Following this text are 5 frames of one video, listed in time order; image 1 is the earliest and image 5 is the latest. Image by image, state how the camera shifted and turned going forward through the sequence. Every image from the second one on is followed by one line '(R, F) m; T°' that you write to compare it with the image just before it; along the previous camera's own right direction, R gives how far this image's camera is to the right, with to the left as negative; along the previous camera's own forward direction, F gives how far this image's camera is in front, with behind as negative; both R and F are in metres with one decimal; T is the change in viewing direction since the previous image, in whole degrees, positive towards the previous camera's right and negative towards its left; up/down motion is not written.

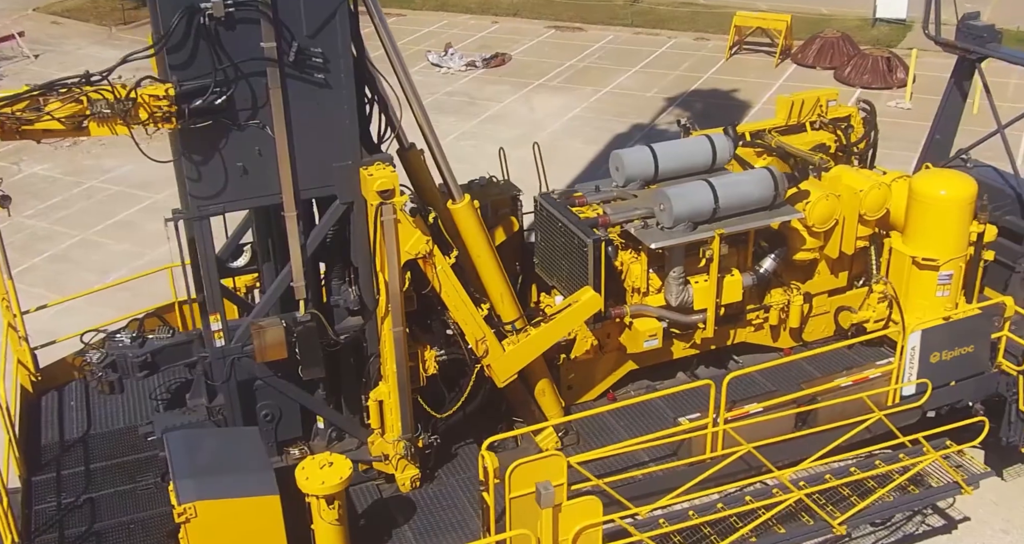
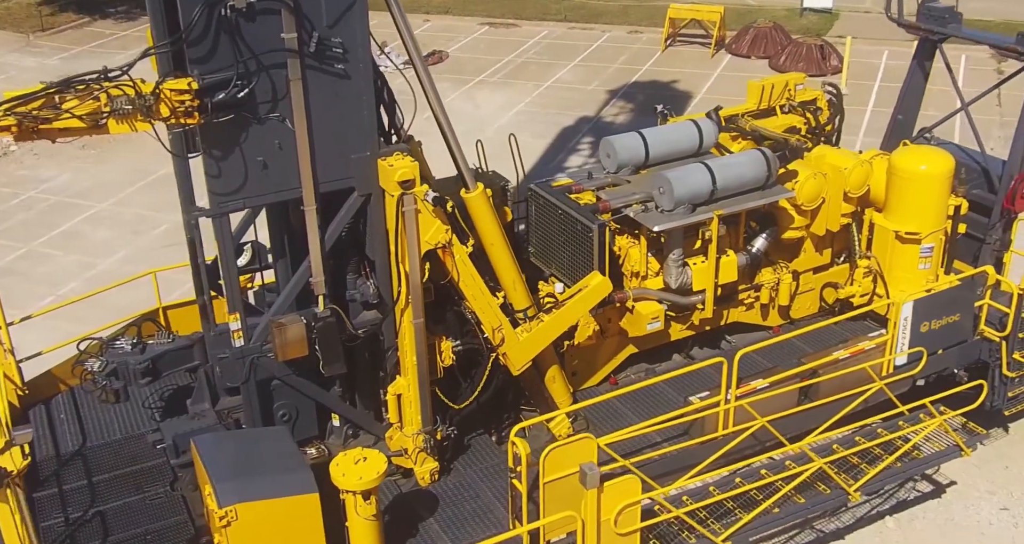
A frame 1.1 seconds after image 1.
(-0.6, 0.0) m; +5°
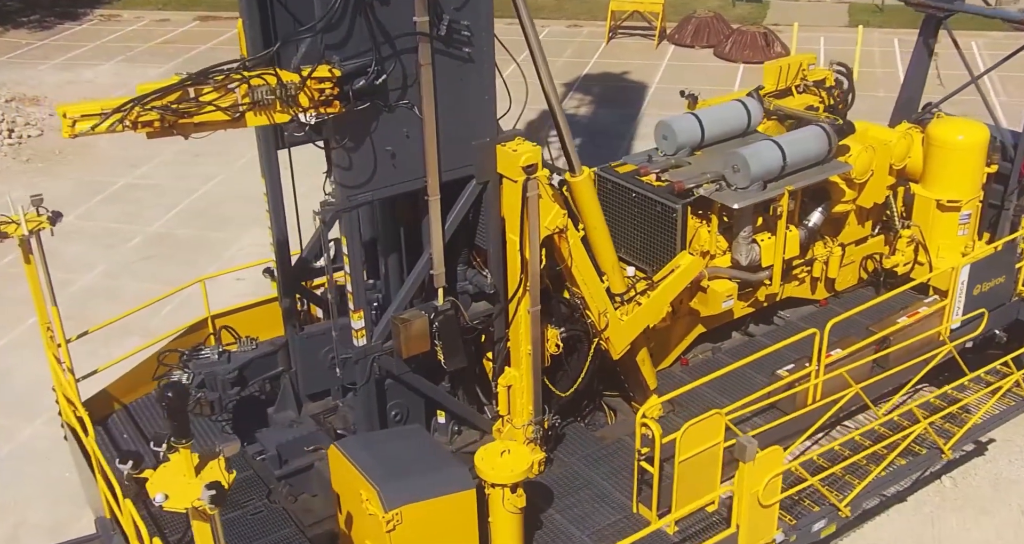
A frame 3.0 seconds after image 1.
(-1.3, +0.2) m; +6°
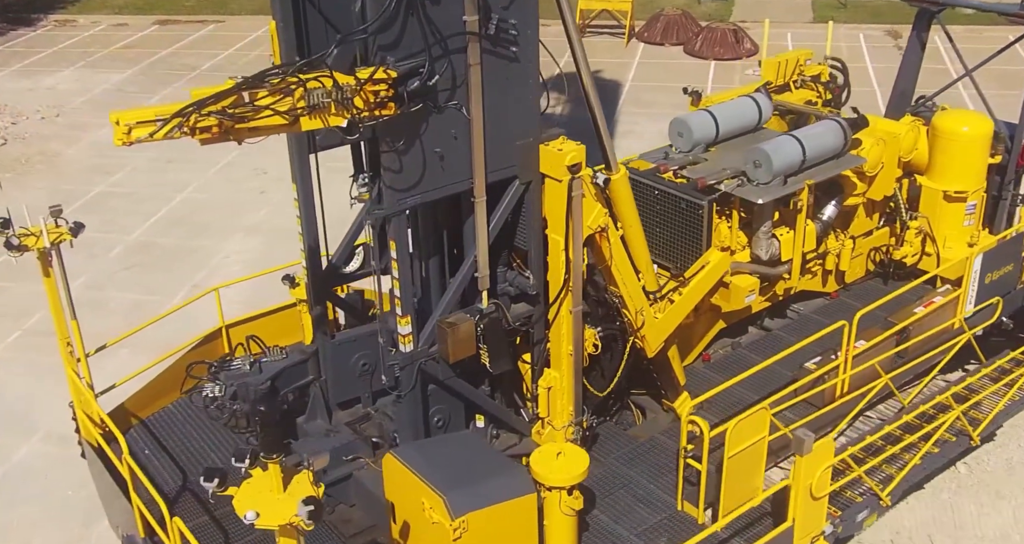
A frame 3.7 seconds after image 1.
(-0.5, +0.1) m; +3°
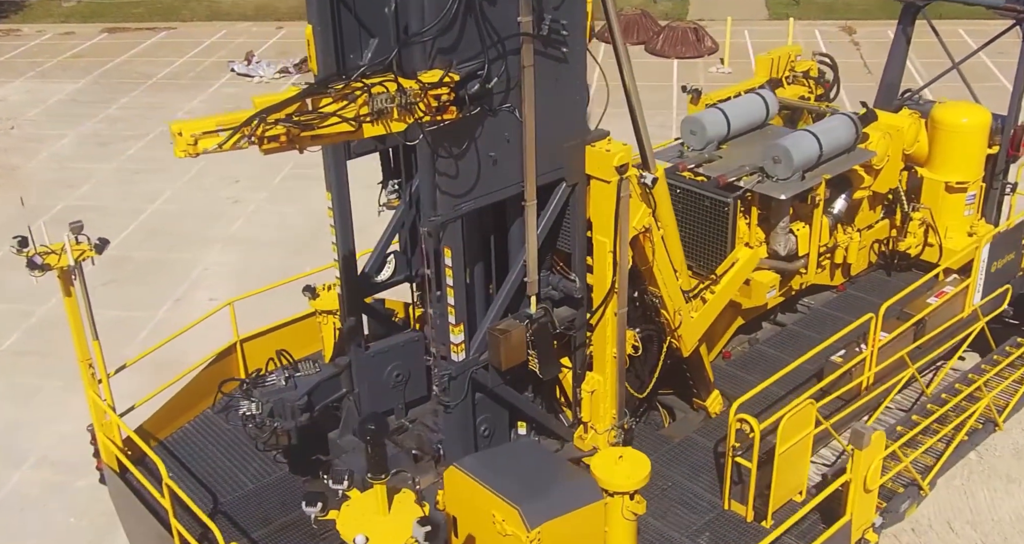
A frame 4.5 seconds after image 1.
(-0.6, +0.1) m; +3°
